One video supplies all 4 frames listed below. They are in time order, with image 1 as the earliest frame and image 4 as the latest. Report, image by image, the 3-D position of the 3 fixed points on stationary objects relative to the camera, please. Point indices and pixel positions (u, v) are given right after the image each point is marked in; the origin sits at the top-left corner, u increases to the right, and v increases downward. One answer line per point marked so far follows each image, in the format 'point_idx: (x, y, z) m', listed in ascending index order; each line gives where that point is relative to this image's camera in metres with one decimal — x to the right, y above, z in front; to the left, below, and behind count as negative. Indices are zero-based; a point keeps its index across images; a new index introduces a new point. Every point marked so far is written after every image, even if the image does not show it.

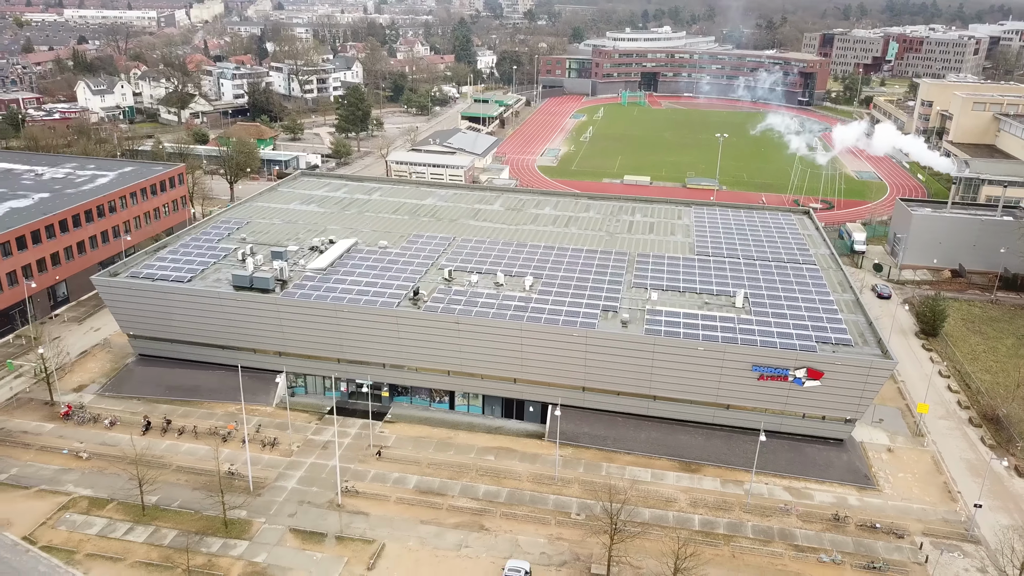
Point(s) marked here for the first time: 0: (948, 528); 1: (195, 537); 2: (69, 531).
0: (+12.1, -6.6, +19.5) m
1: (-8.7, -6.8, +19.4) m
2: (-12.3, -6.7, +19.5) m
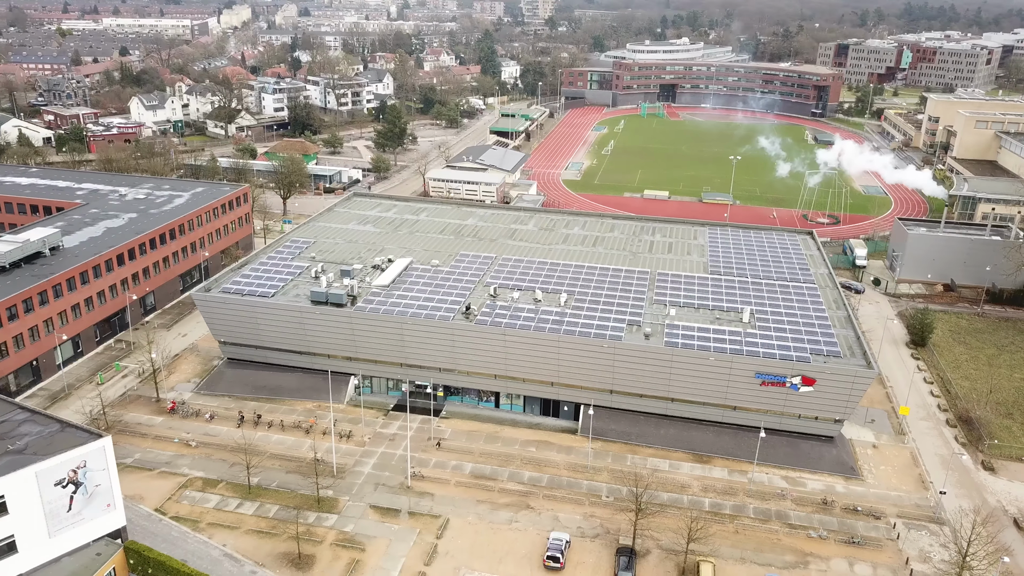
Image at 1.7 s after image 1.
0: (+13.5, -7.4, +23.3) m
1: (-7.3, -7.5, +23.7) m
2: (-10.9, -7.4, +23.9) m
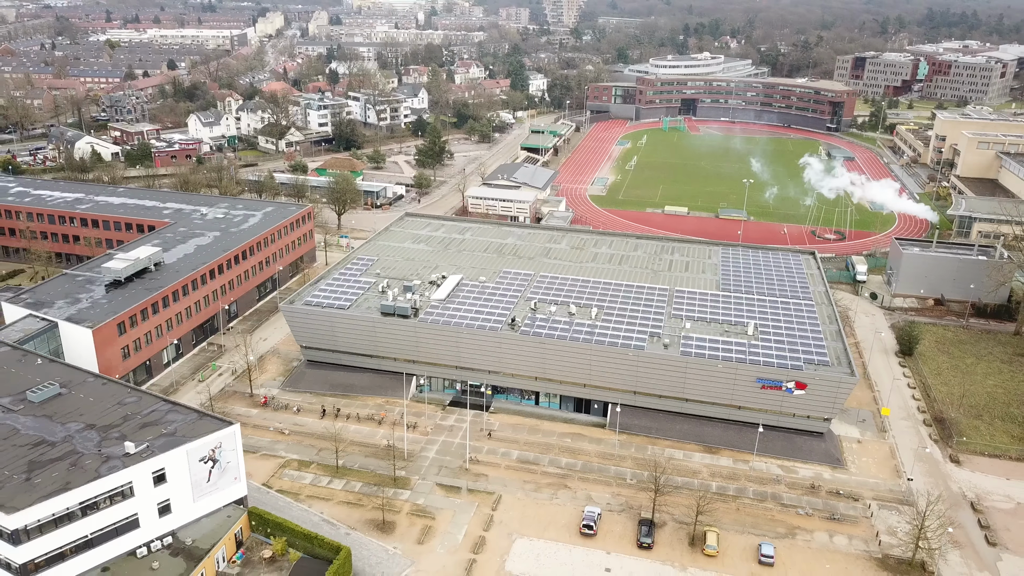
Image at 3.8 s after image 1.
0: (+15.1, -8.3, +28.1) m
1: (-5.7, -8.2, +29.1) m
2: (-9.2, -8.1, +29.4) m
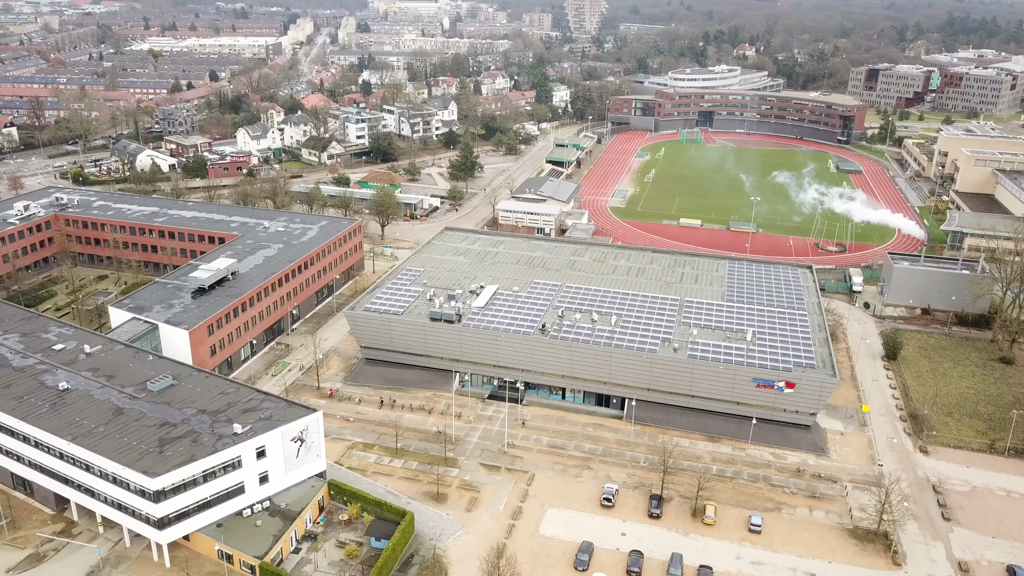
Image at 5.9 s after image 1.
0: (+16.6, -9.0, +33.2) m
1: (-4.1, -8.8, +34.8) m
2: (-7.7, -8.6, +35.2) m
